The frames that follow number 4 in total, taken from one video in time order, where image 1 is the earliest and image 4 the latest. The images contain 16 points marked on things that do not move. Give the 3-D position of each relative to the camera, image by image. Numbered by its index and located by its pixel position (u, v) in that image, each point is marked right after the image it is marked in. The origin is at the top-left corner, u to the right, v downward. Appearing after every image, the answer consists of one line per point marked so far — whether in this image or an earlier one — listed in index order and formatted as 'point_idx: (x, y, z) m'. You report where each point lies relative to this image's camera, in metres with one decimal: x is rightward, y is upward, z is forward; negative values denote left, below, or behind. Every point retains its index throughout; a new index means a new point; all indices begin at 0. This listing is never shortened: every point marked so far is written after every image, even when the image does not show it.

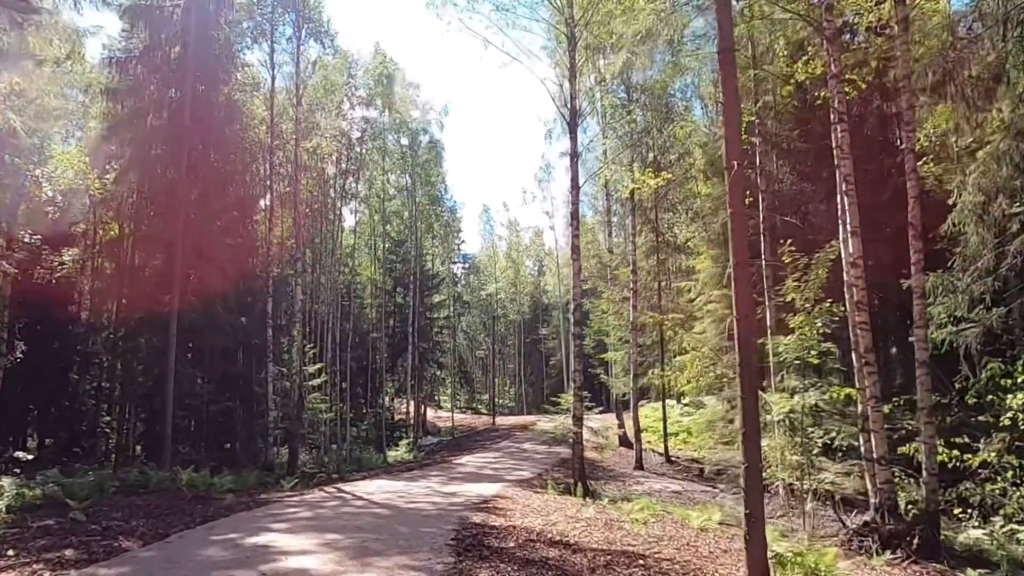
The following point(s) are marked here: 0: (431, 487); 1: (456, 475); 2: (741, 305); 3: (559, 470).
0: (-1.5, -3.6, +11.9) m
1: (-1.2, -4.1, +14.6) m
2: (+1.9, -0.2, +5.5) m
3: (+1.1, -4.4, +16.0) m
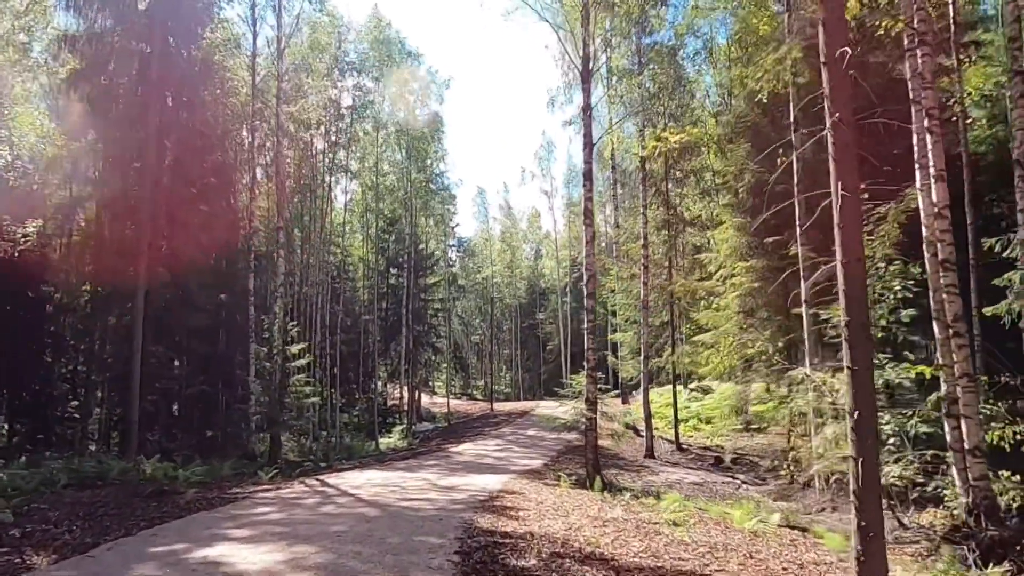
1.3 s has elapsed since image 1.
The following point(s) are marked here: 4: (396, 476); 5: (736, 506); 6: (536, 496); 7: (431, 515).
0: (-1.4, -3.0, +10.5) m
1: (-1.2, -3.6, +13.3) m
2: (+2.1, +0.2, +4.1) m
3: (+1.2, -3.8, +14.6) m
4: (-1.9, -3.1, +10.9) m
5: (+3.0, -3.0, +9.0) m
6: (+0.3, -2.7, +8.6) m
7: (-0.8, -2.3, +6.8) m
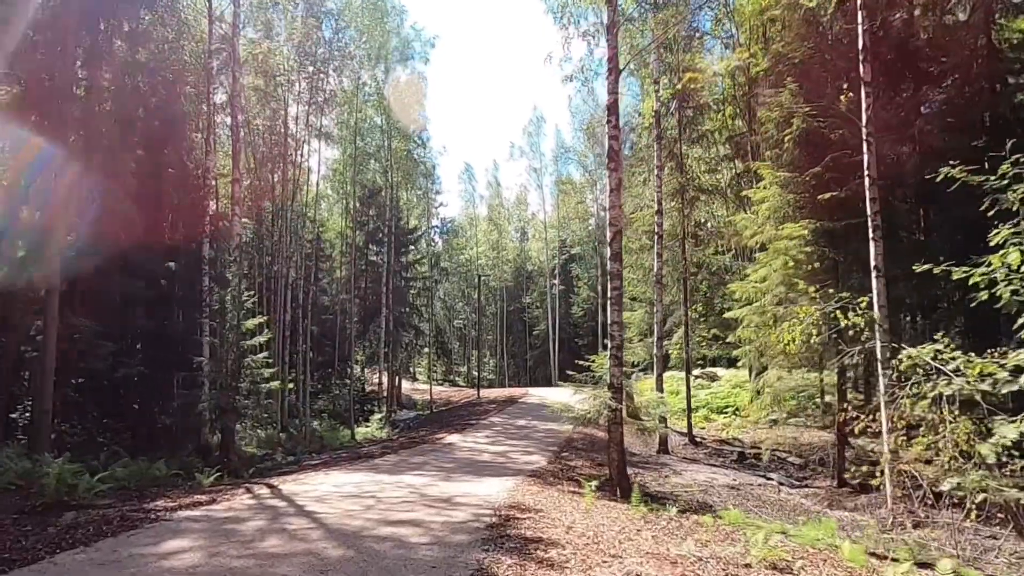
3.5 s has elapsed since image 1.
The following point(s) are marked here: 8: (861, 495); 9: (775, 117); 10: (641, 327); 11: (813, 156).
0: (-1.3, -2.5, +8.3) m
1: (-1.2, -2.9, +11.0) m
2: (+2.4, +0.7, +1.9) m
3: (+1.2, -3.2, +12.5) m
4: (-1.8, -2.5, +8.6) m
5: (+3.2, -2.5, +6.9) m
6: (+0.5, -2.2, +6.4) m
7: (-0.6, -1.8, +4.6) m
8: (+5.6, -3.4, +10.8) m
9: (+4.8, +3.1, +11.9) m
10: (+3.8, -1.2, +19.8) m
11: (+5.3, +2.3, +11.6) m
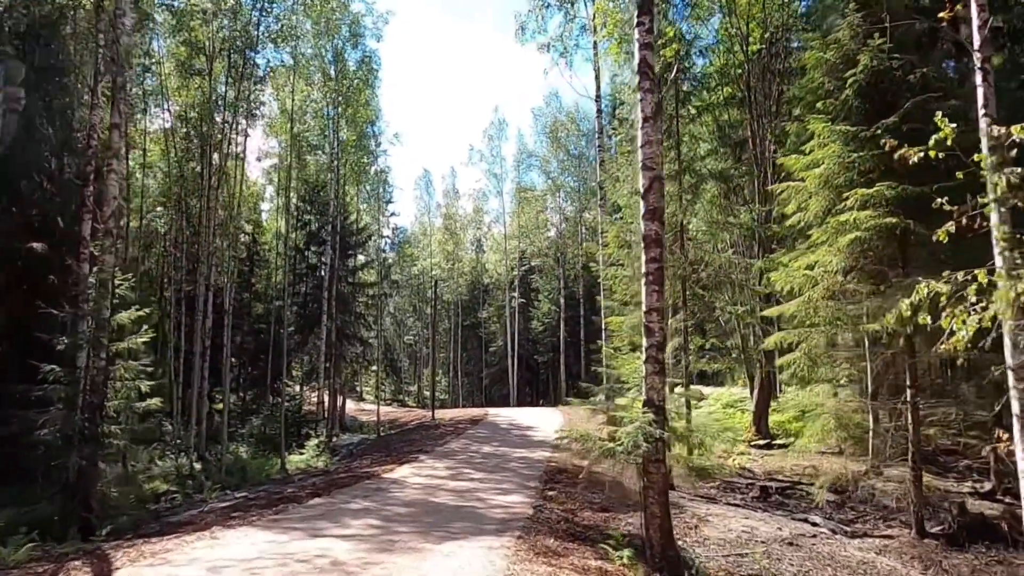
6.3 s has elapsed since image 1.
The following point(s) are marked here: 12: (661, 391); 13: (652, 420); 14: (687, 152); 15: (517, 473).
0: (-1.3, -2.1, +5.1) m
1: (-1.4, -2.7, +7.8) m
2: (+2.8, +1.1, -0.9) m
3: (+0.8, -3.0, +9.4) m
4: (-1.9, -2.2, +5.4) m
5: (+3.2, -2.2, +4.0) m
6: (+0.6, -1.8, +3.3) m
7: (-0.4, -1.4, +1.4) m
8: (+5.4, -3.2, +8.1) m
9: (+4.5, +3.2, +9.3) m
10: (+2.9, -1.3, +16.9) m
11: (+5.0, +2.5, +9.1) m
12: (+1.4, -0.9, +6.2) m
13: (+1.3, -1.2, +6.0) m
14: (+4.3, +3.4, +16.1) m
15: (+0.1, -3.3, +11.6) m
